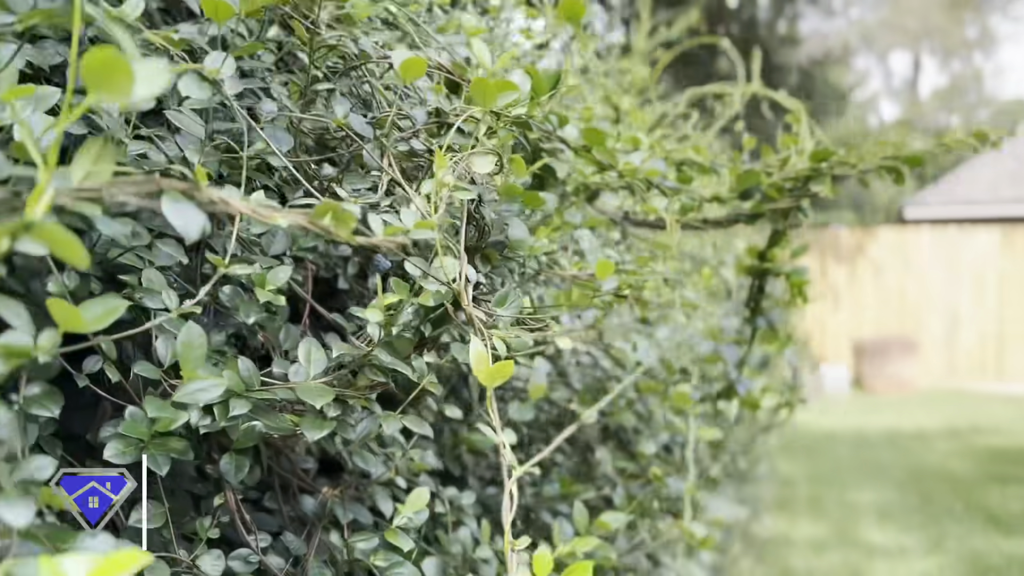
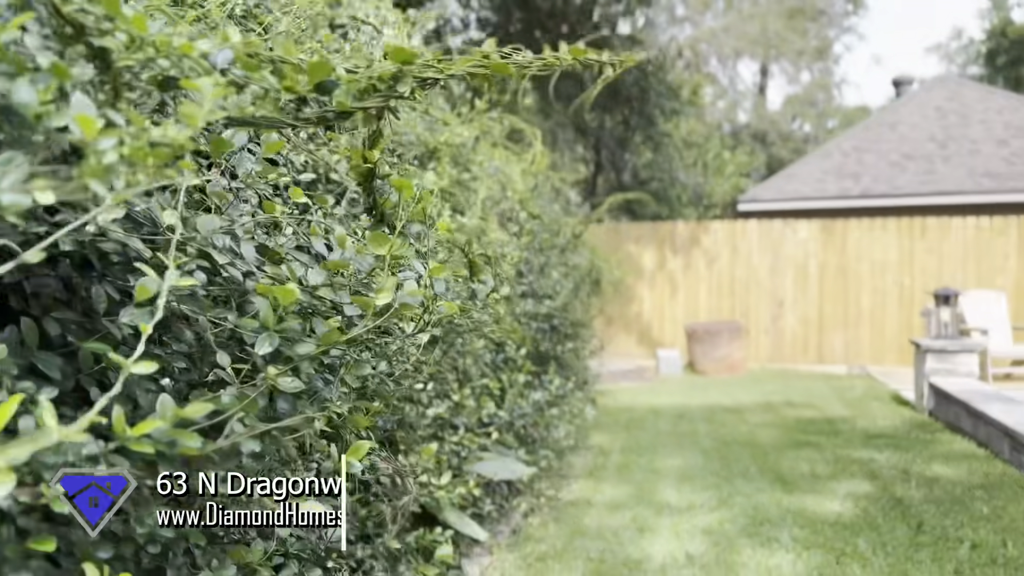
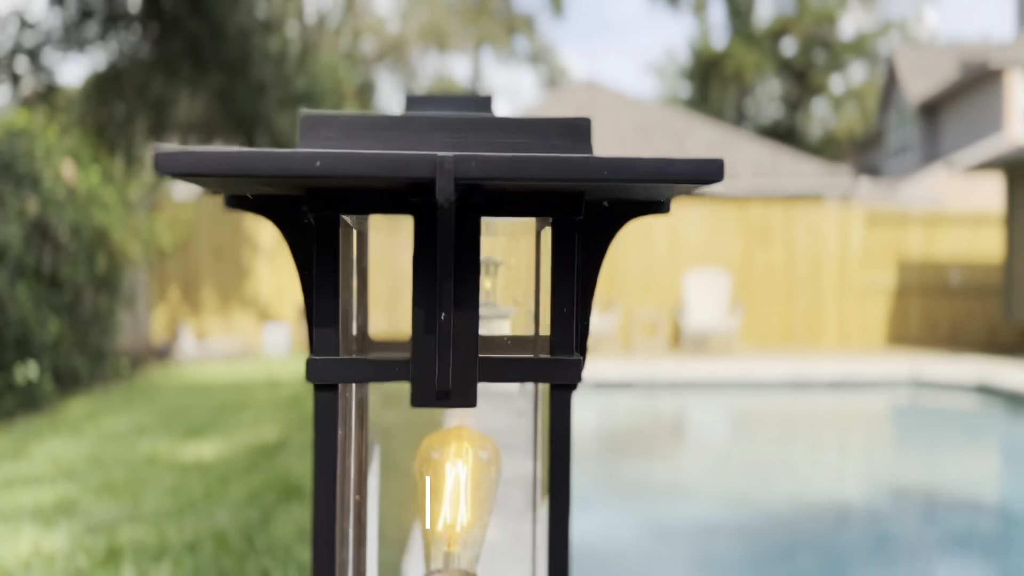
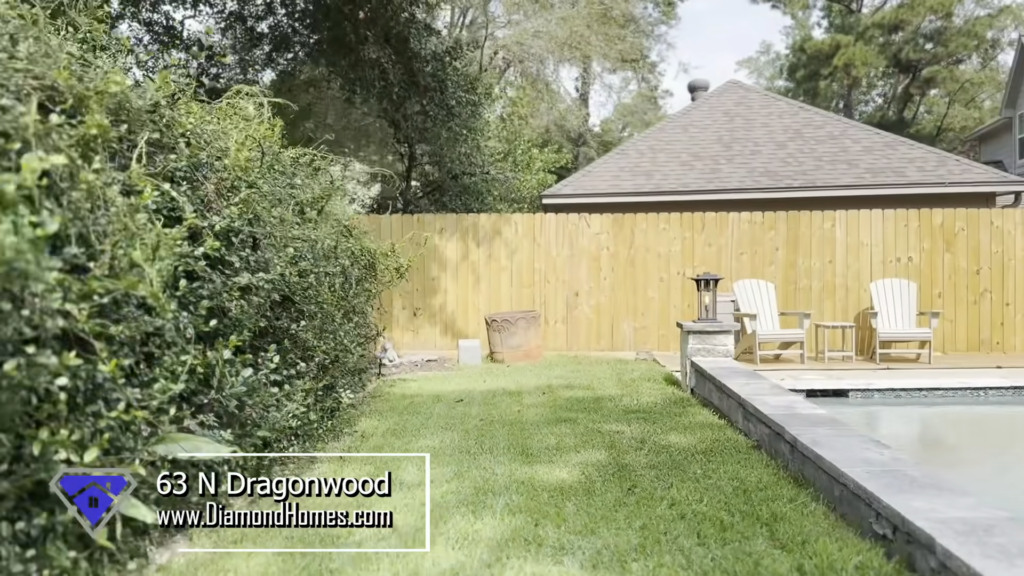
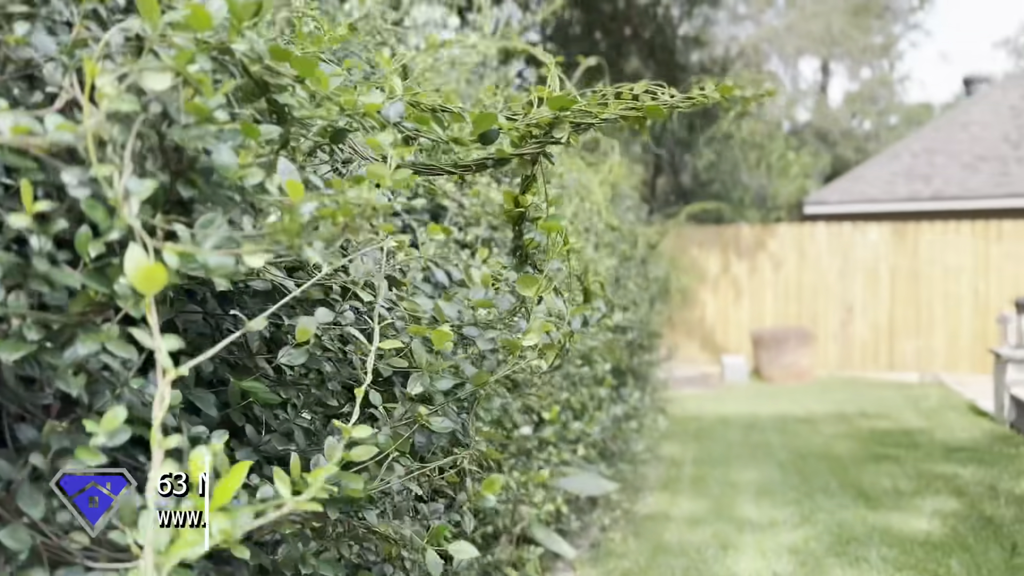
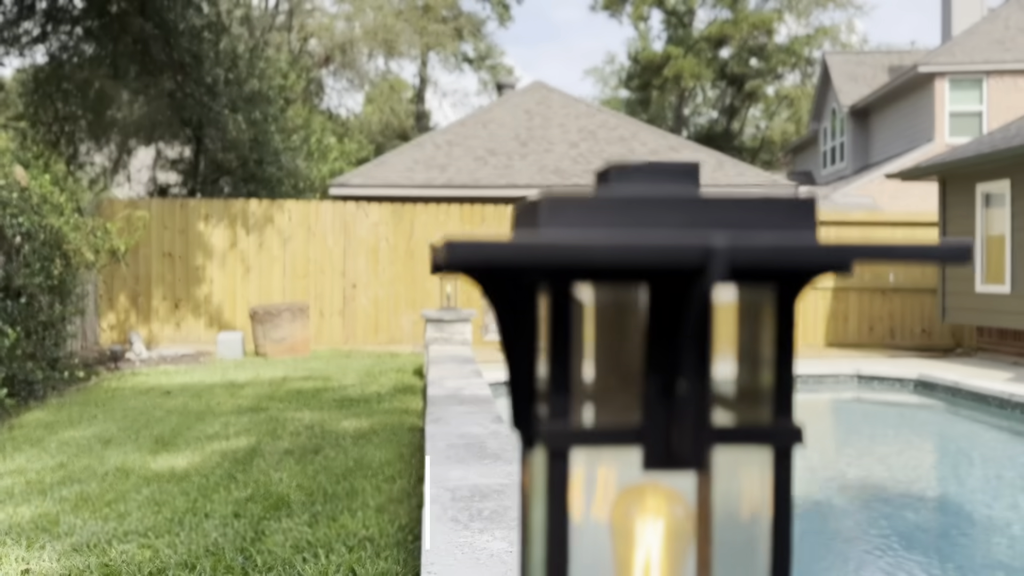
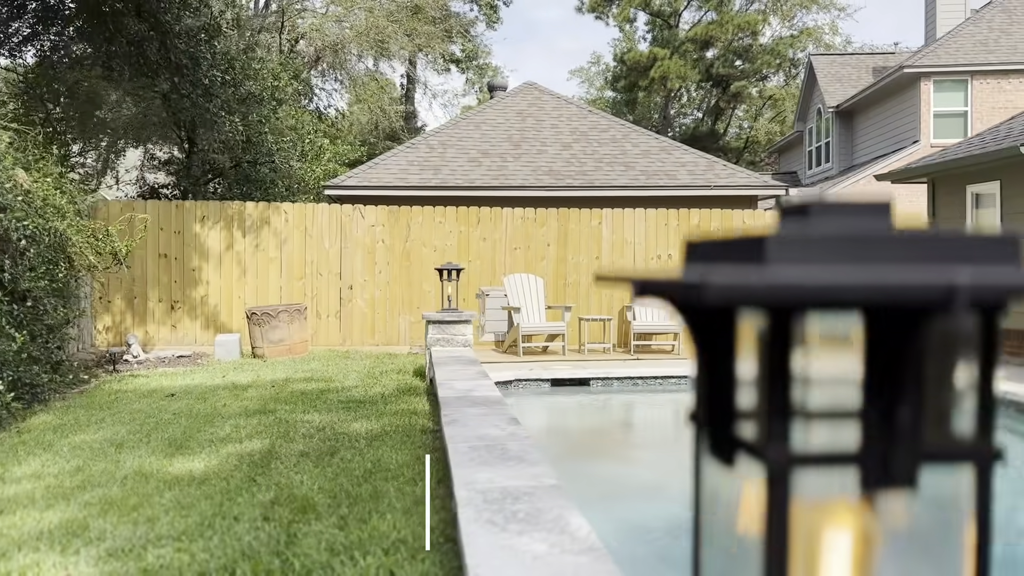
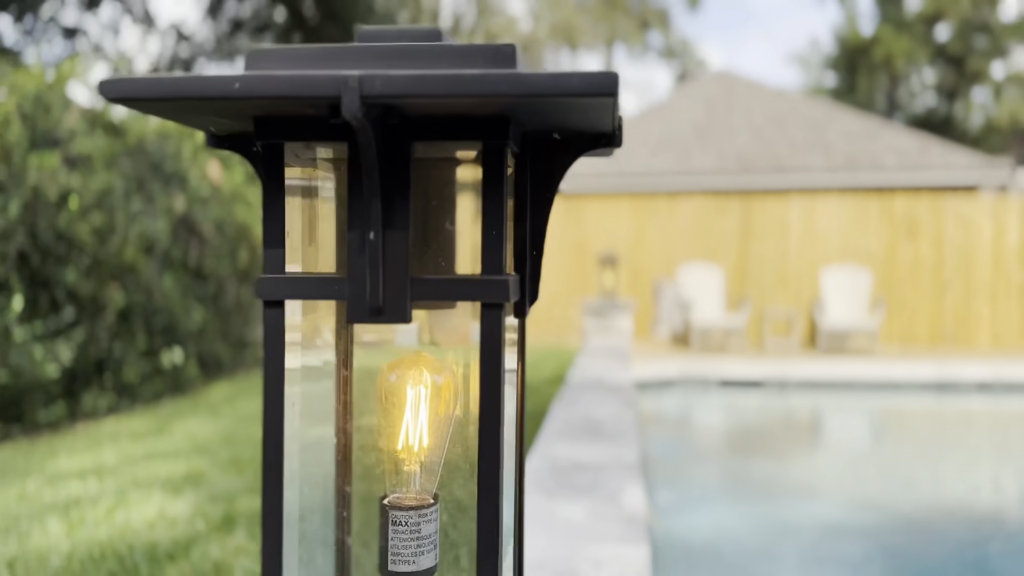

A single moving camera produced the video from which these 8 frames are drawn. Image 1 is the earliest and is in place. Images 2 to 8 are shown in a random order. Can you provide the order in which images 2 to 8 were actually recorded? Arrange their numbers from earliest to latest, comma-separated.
5, 2, 4, 7, 6, 3, 8
